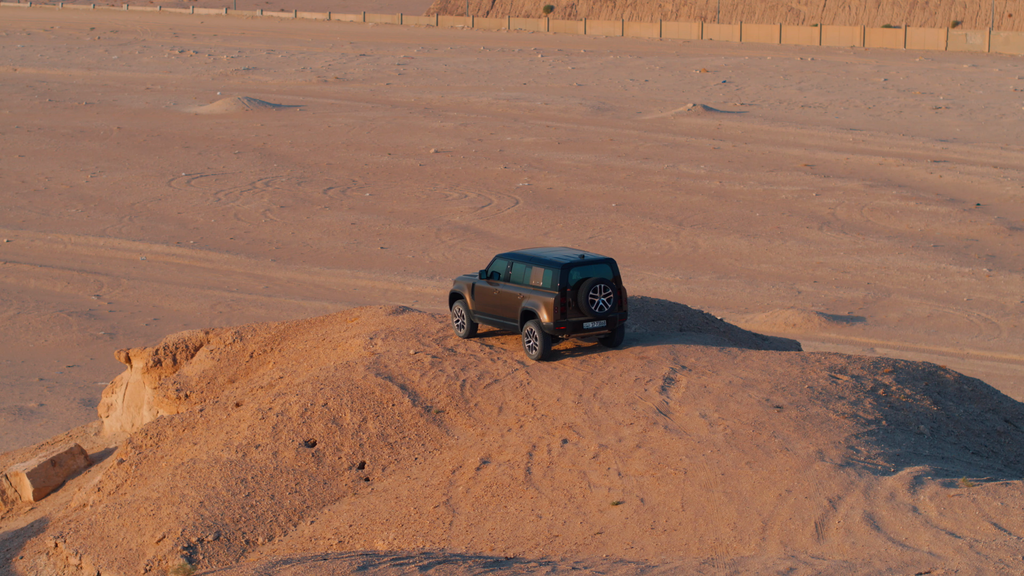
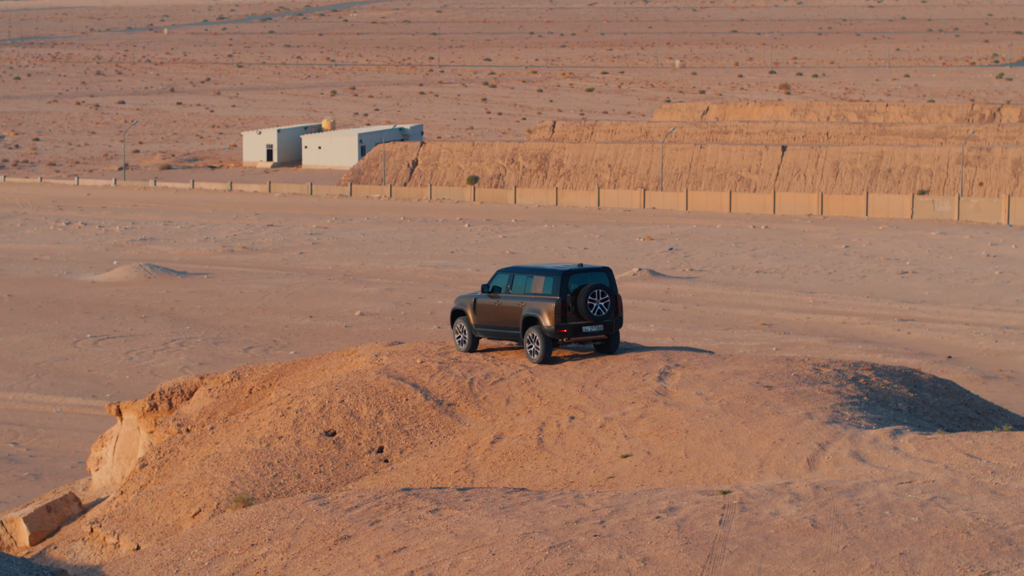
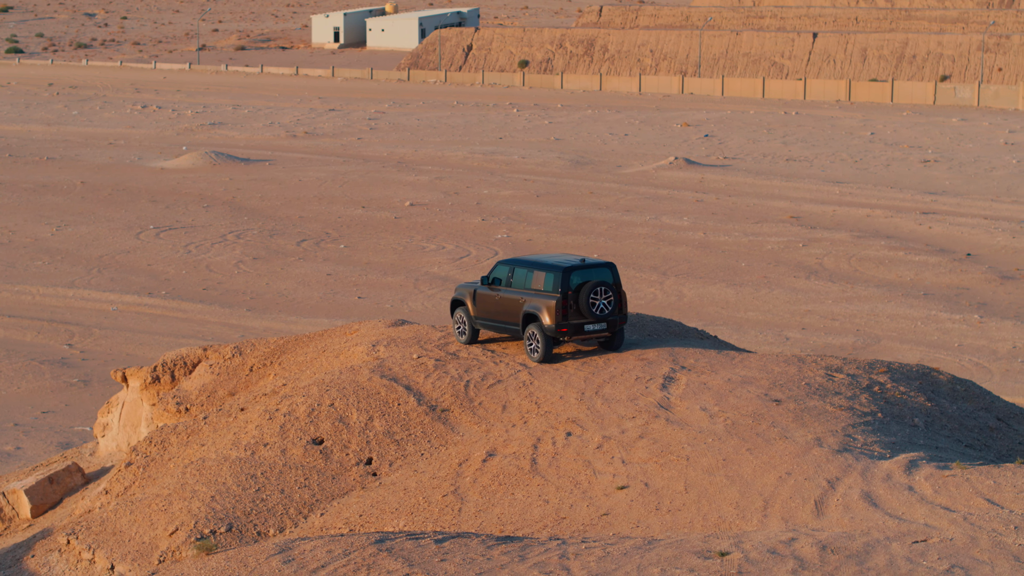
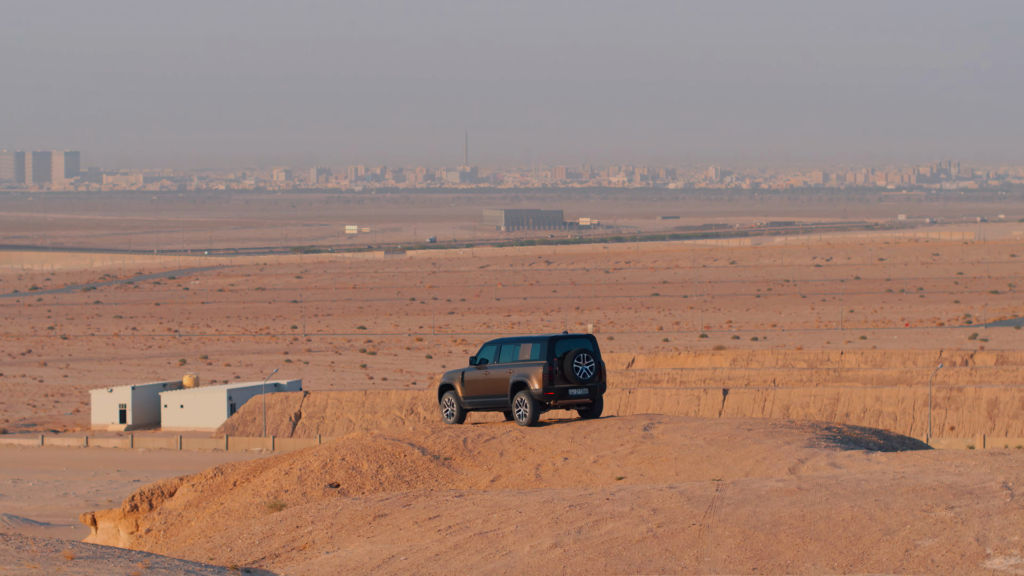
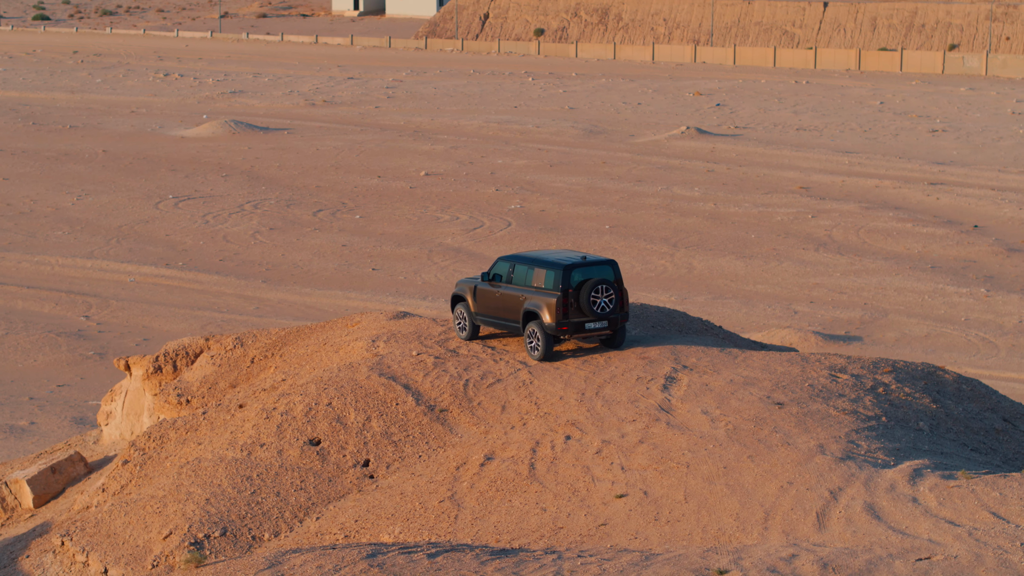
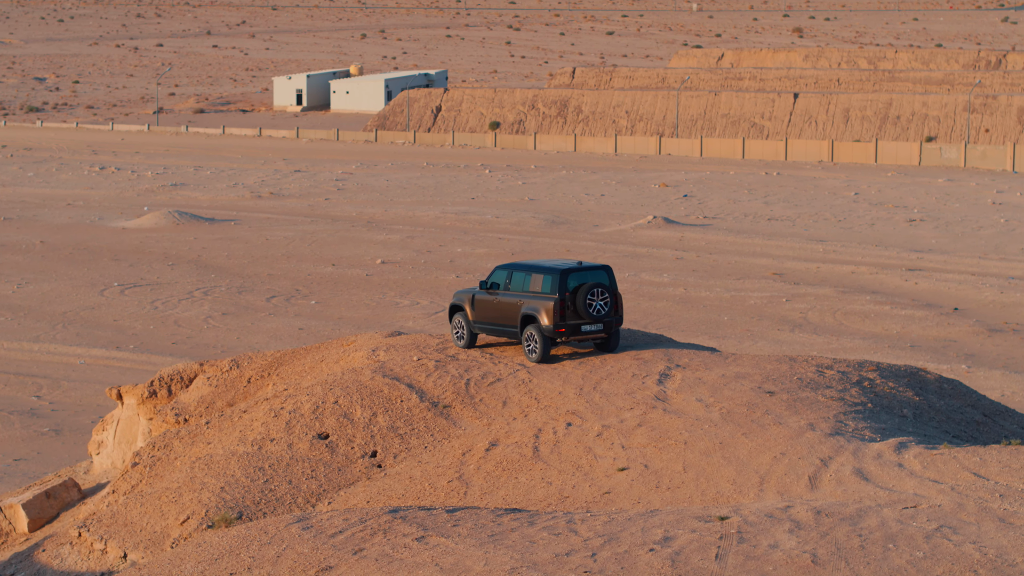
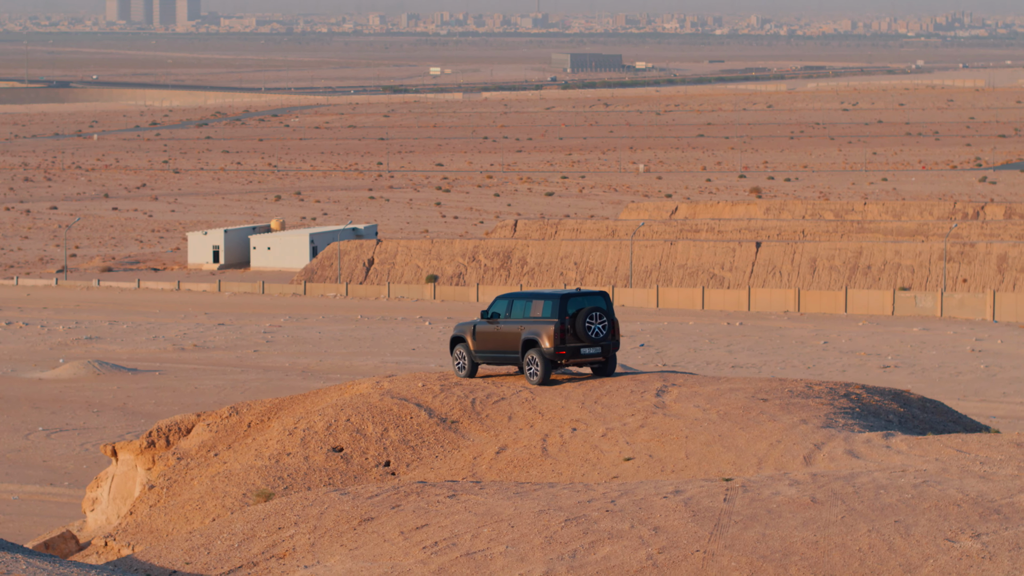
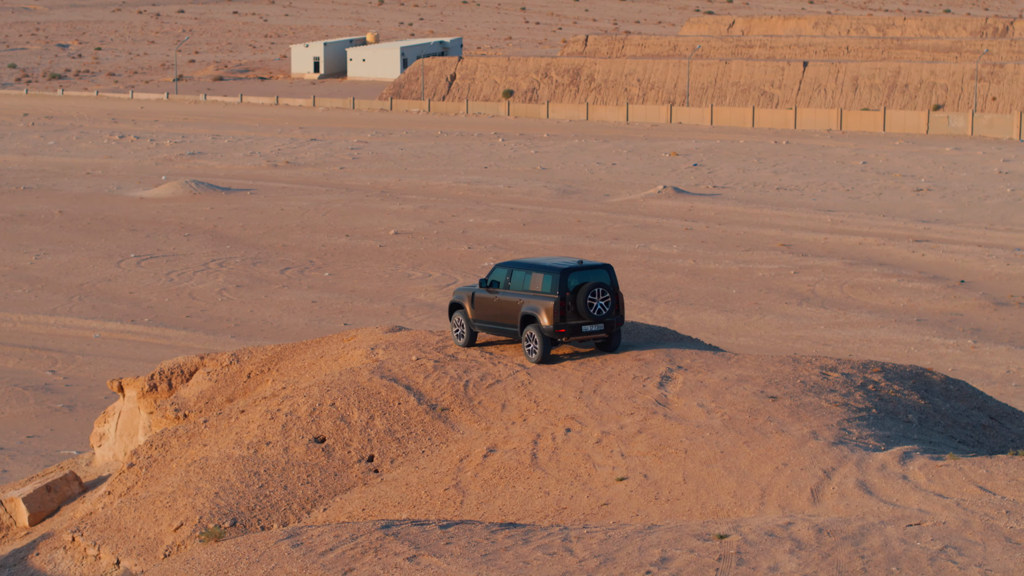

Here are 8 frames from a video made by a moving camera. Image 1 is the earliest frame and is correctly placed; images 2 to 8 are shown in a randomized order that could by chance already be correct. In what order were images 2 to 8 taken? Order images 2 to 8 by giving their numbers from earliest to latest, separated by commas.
5, 3, 8, 6, 2, 7, 4
